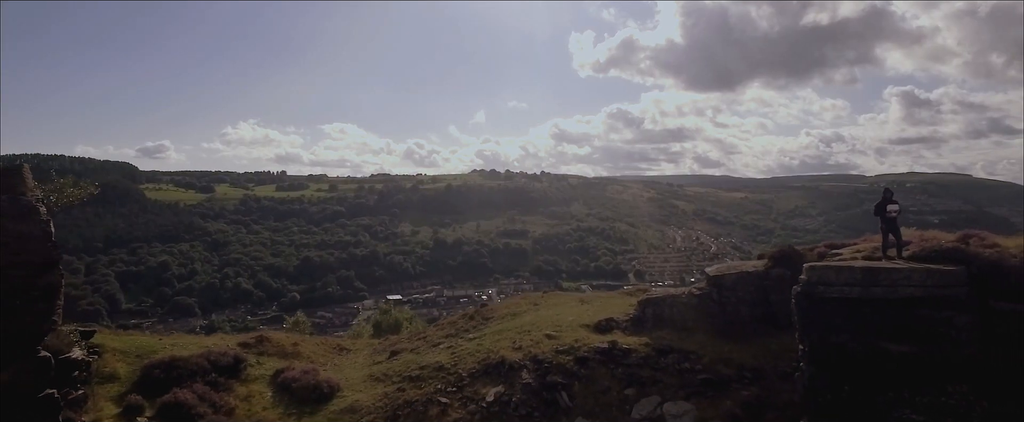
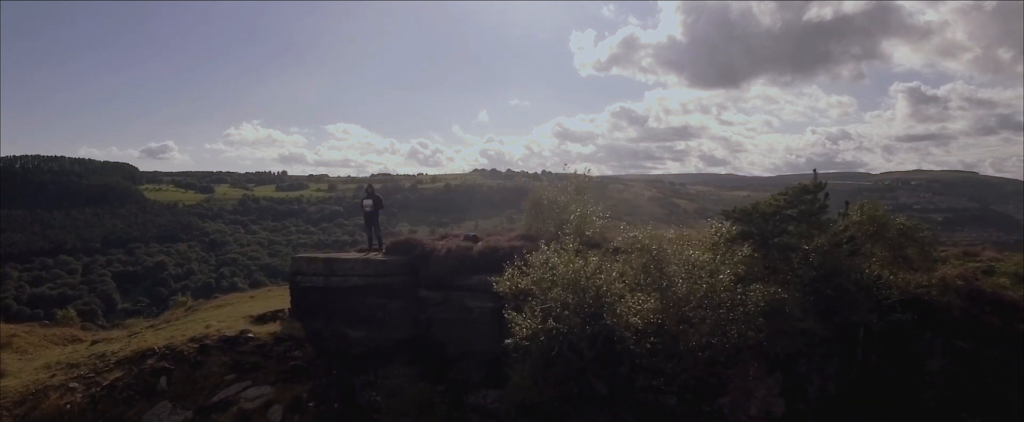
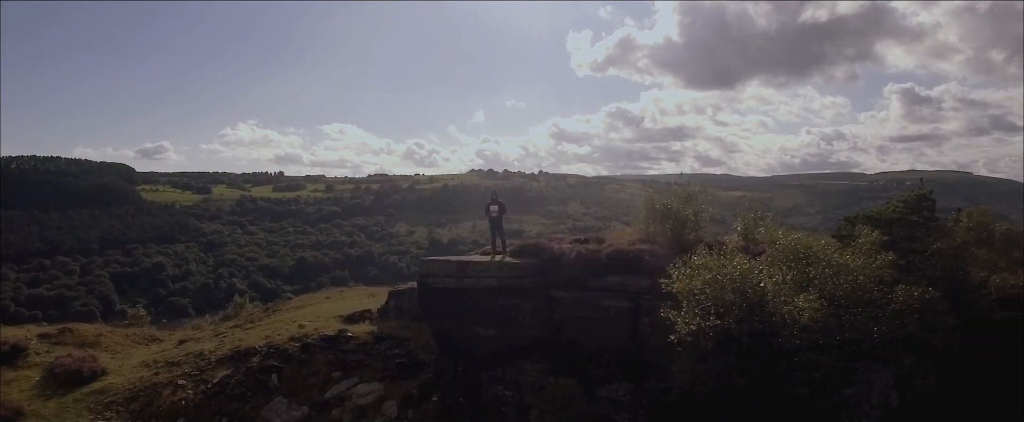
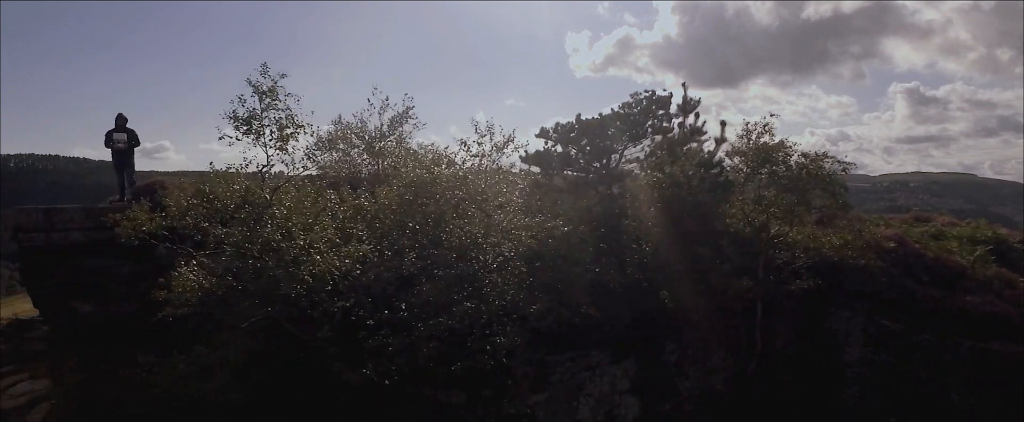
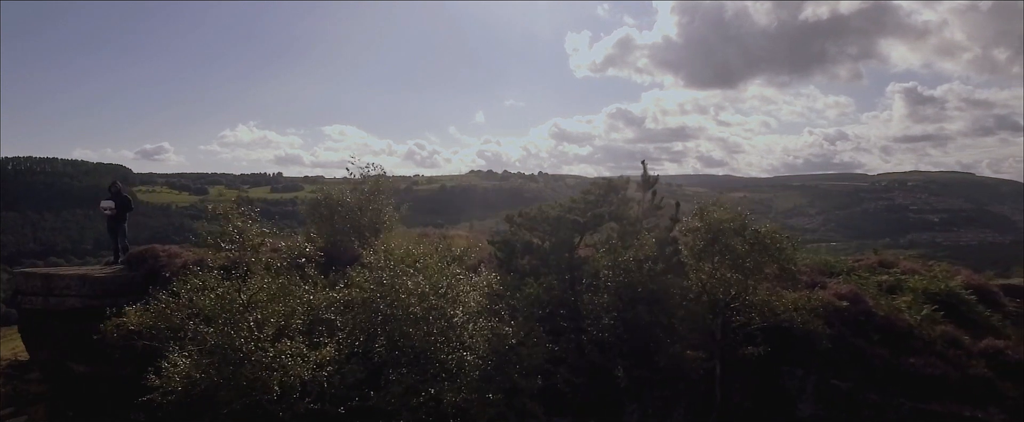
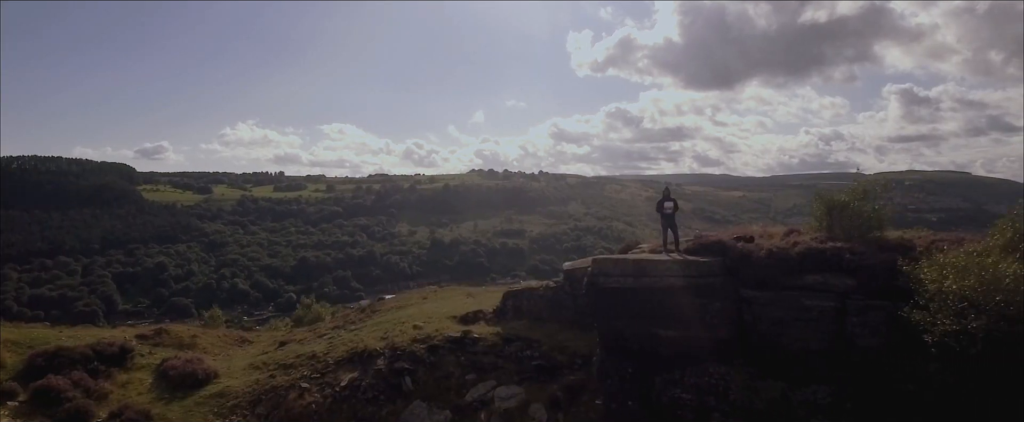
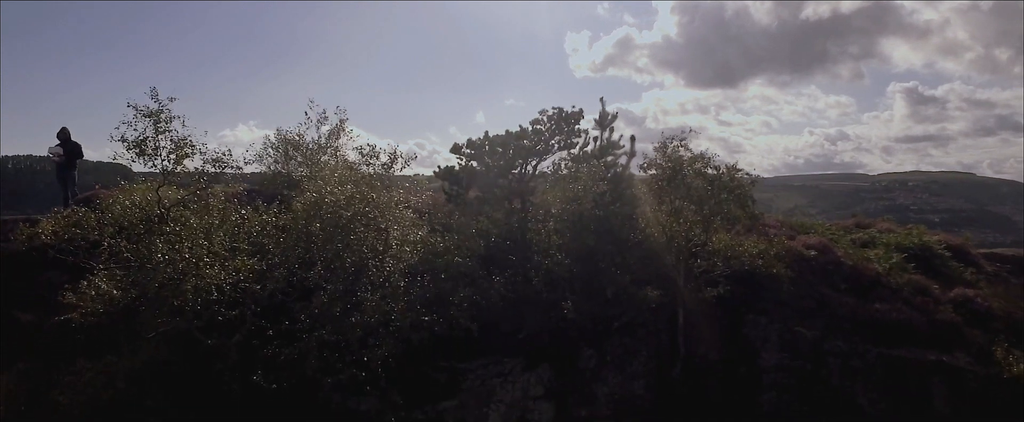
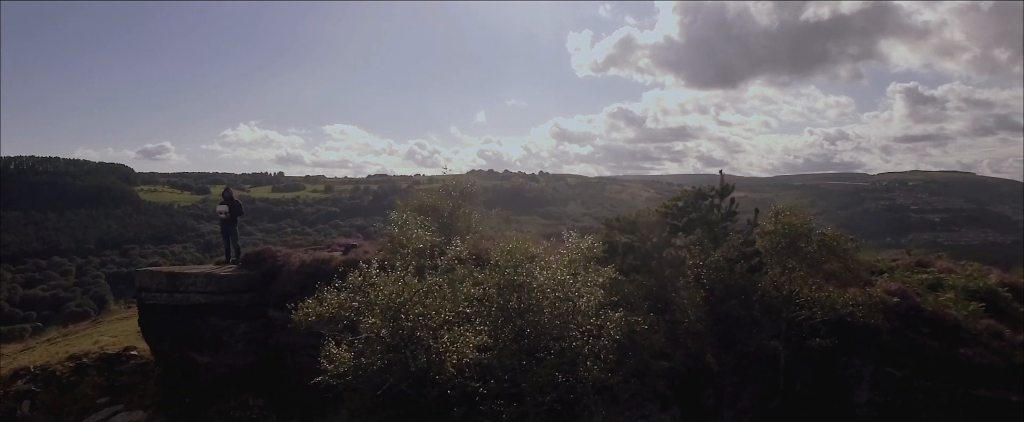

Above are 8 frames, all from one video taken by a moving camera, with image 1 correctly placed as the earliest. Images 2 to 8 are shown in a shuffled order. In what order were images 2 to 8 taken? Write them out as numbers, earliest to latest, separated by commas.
6, 3, 2, 8, 5, 7, 4
